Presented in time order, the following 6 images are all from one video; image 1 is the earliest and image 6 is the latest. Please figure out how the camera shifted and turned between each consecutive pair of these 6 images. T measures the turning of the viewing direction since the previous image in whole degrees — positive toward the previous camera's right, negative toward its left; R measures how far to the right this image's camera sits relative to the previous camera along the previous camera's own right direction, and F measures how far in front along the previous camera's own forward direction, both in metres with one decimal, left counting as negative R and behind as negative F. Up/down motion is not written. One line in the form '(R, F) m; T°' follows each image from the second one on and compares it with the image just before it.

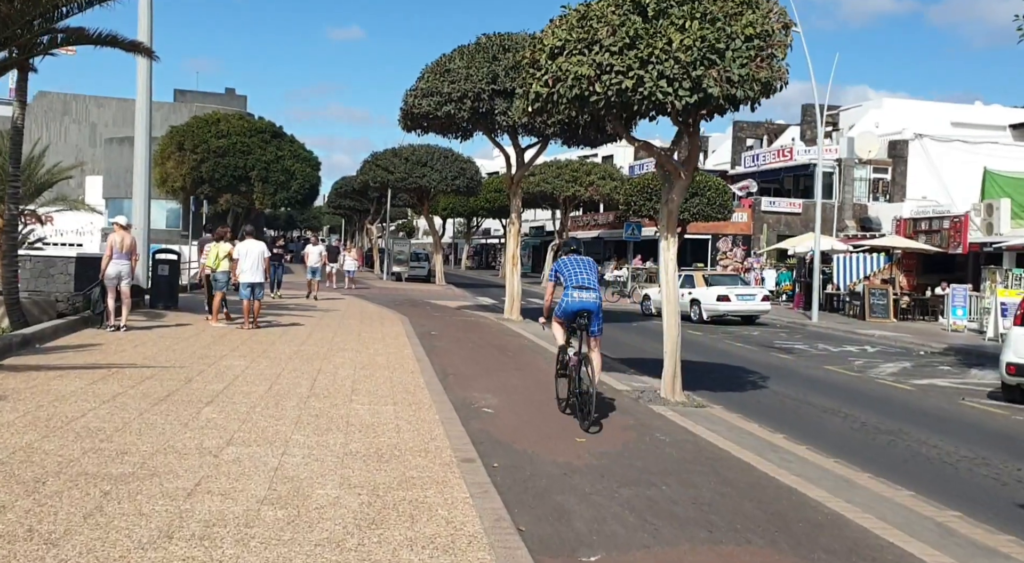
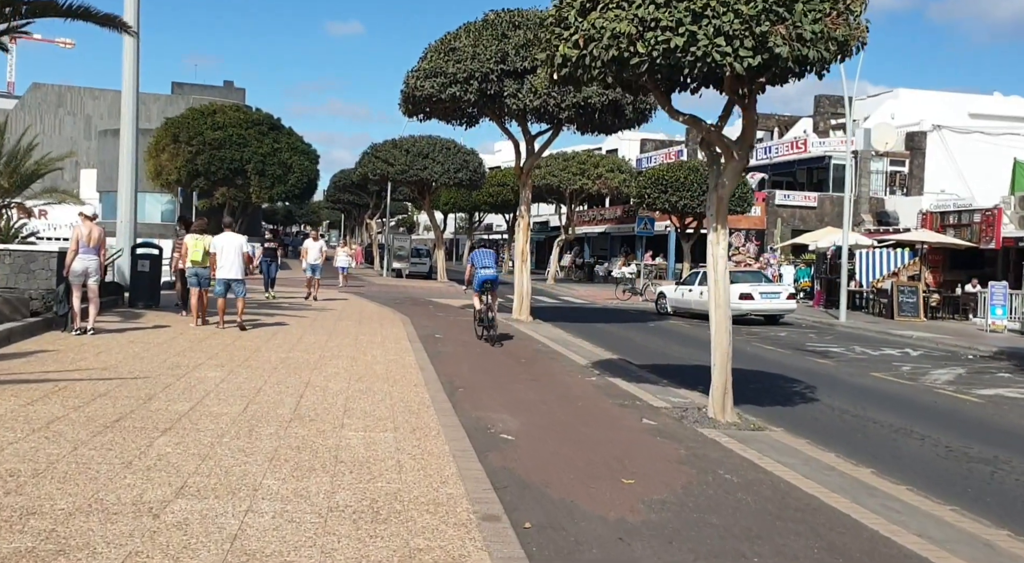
(-0.2, +1.6) m; 0°
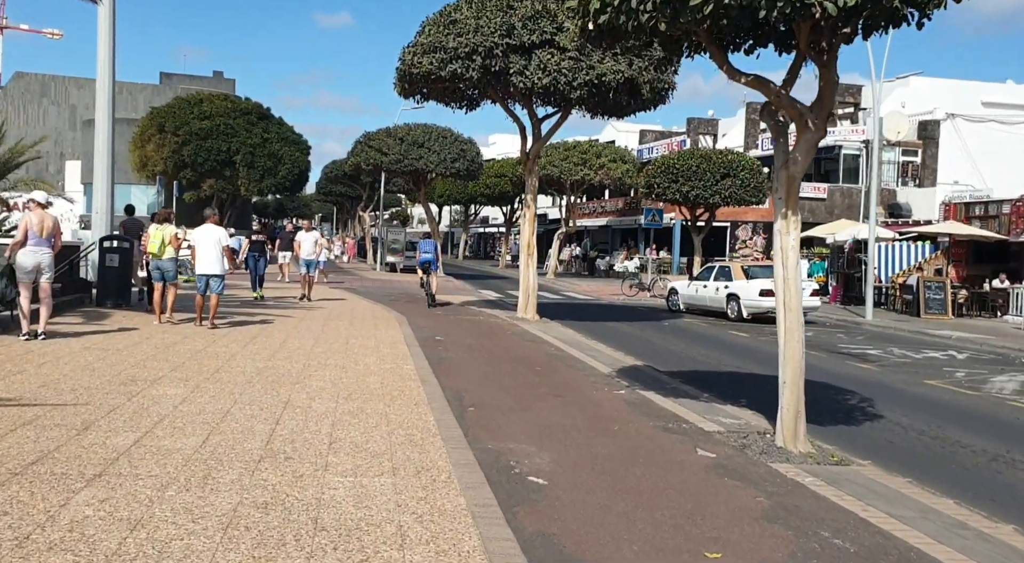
(-0.2, +1.6) m; 0°
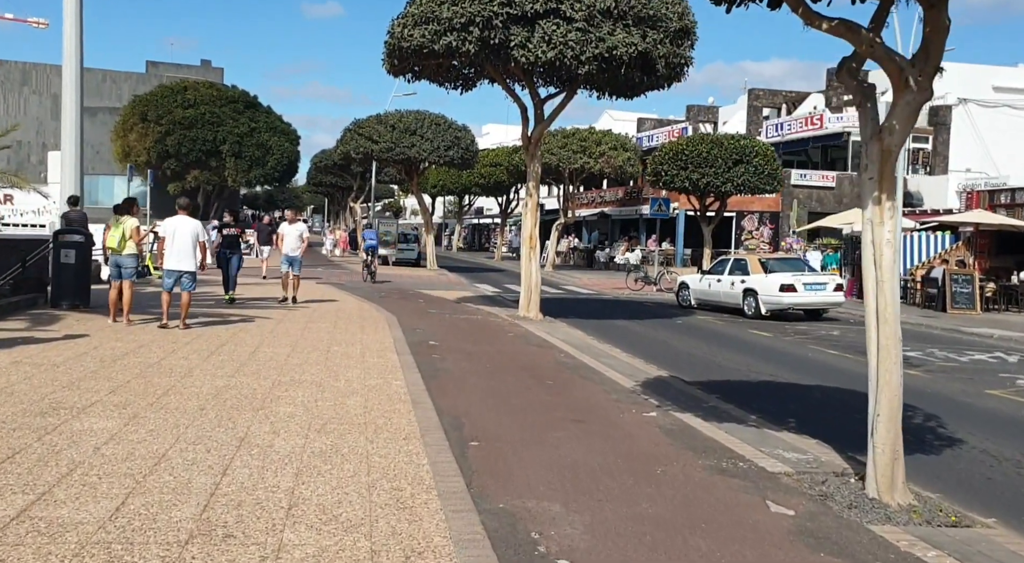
(-0.1, +1.6) m; 0°
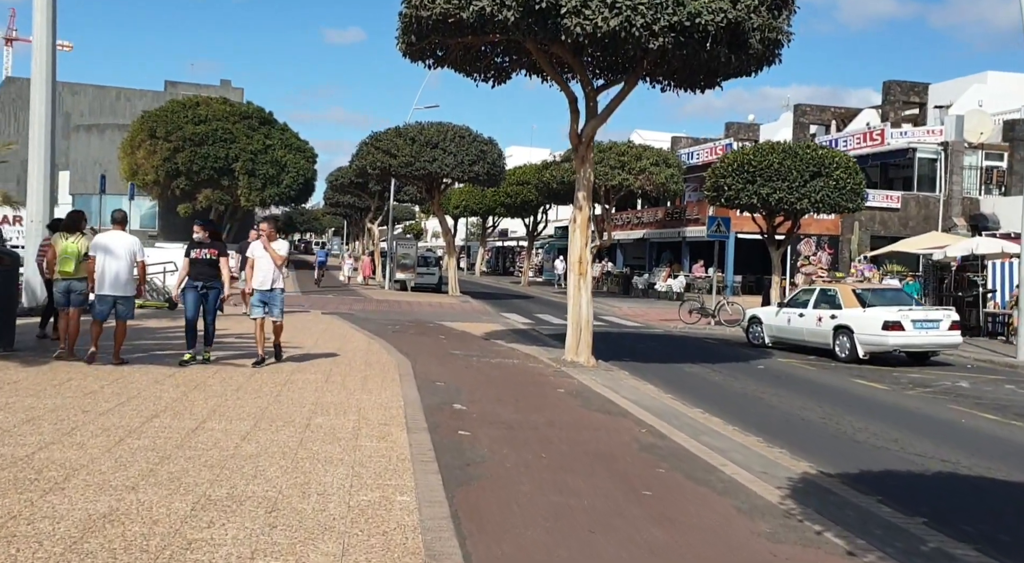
(-0.4, +3.6) m; -1°
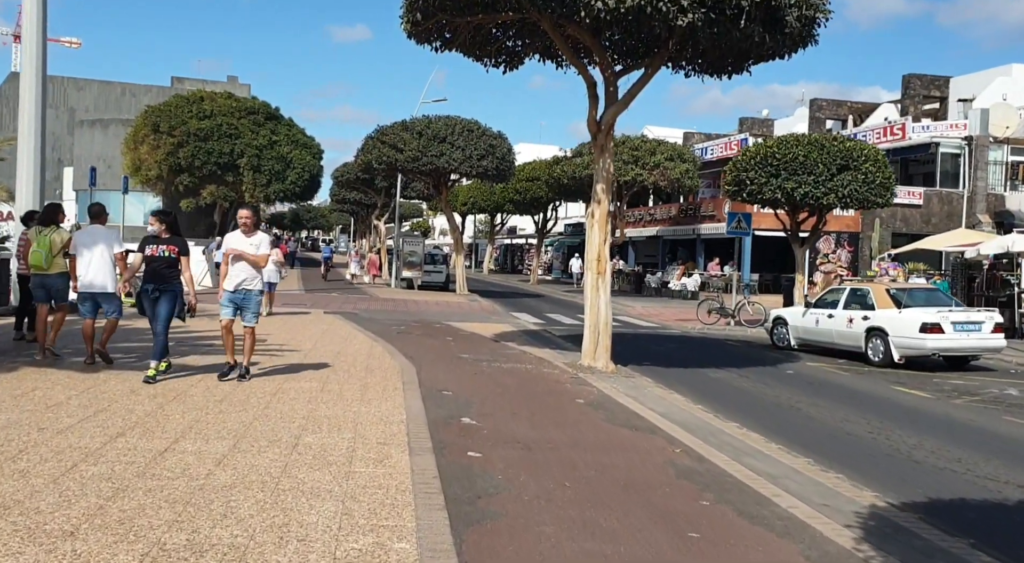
(-0.1, +1.0) m; 0°
